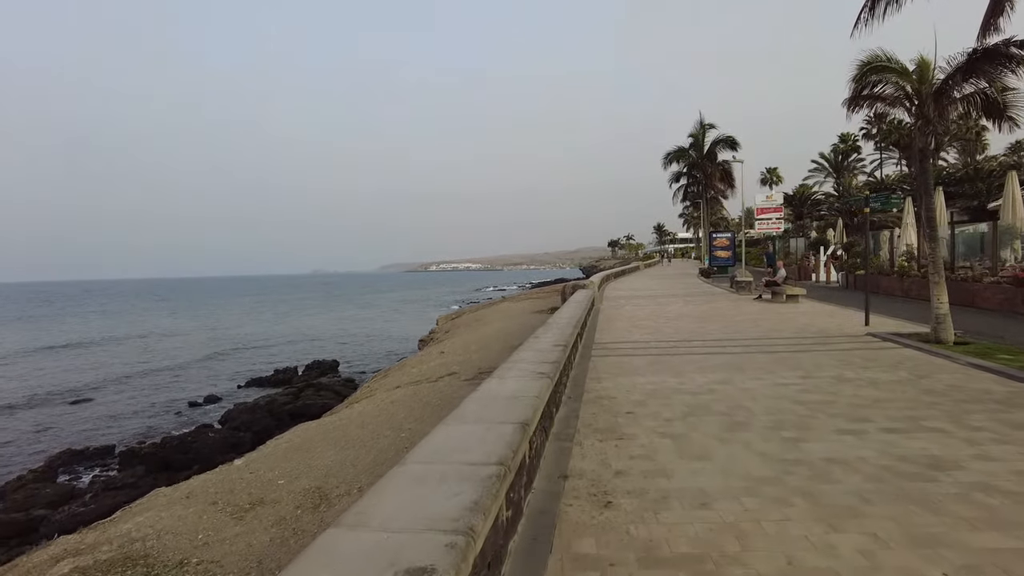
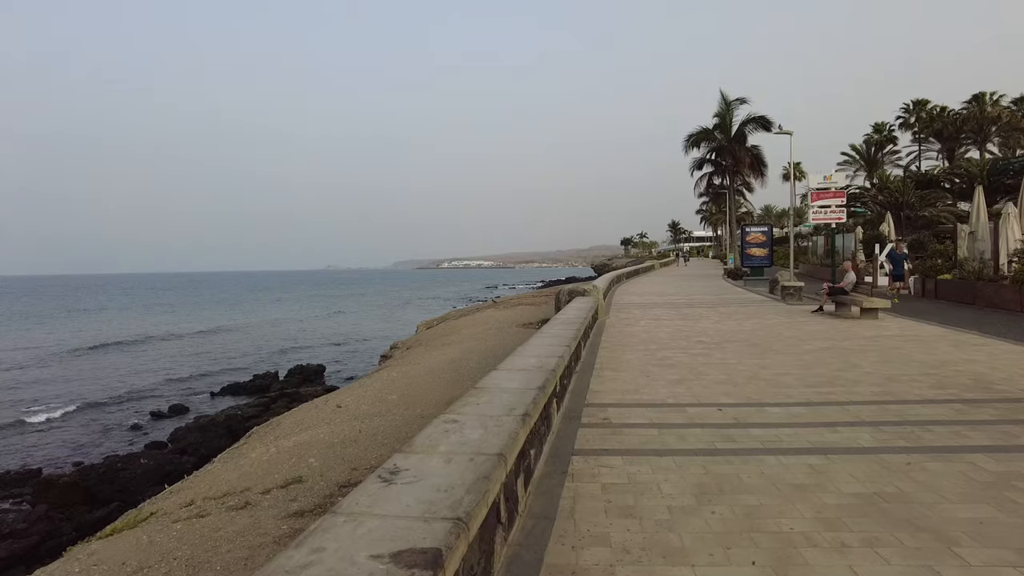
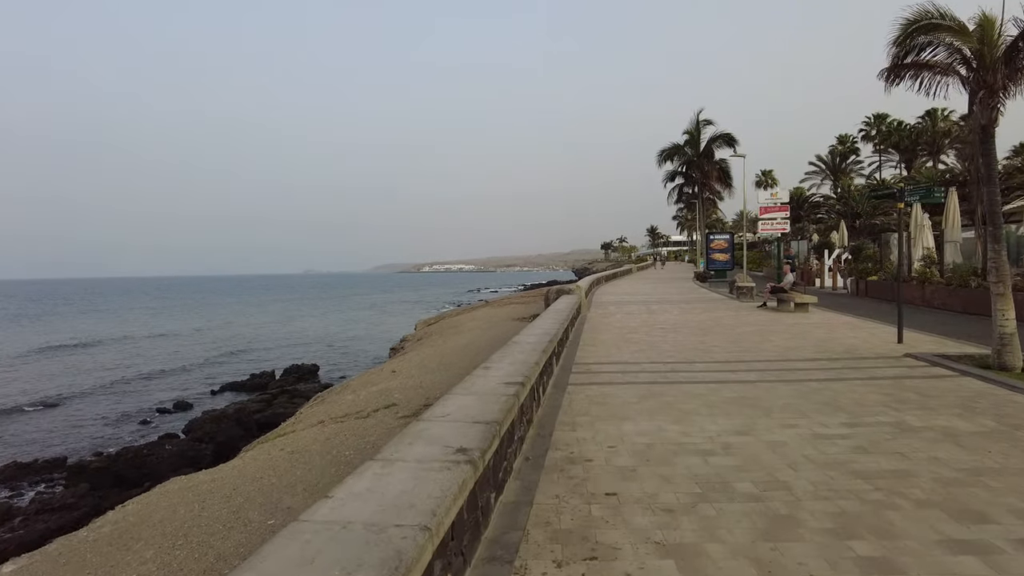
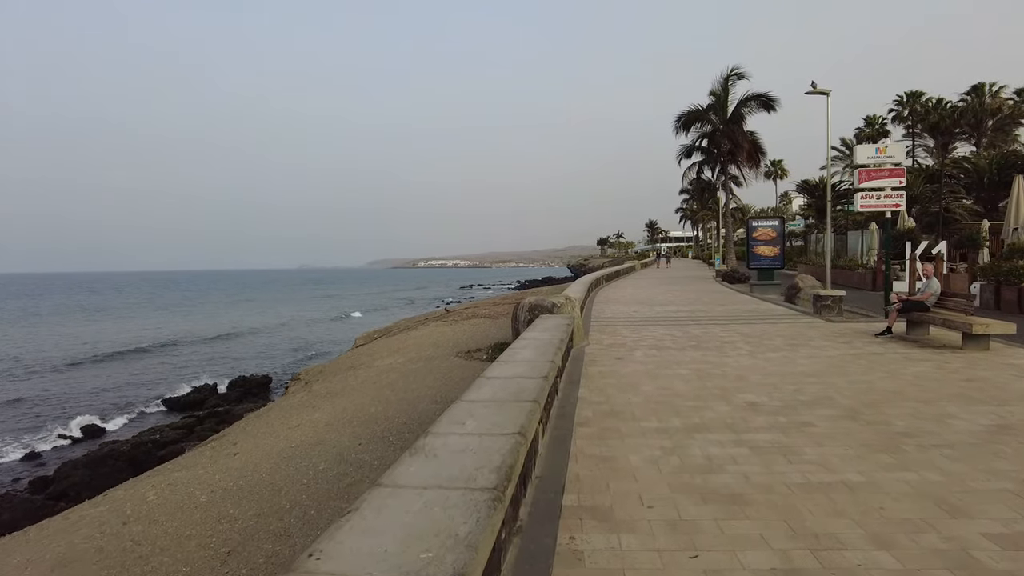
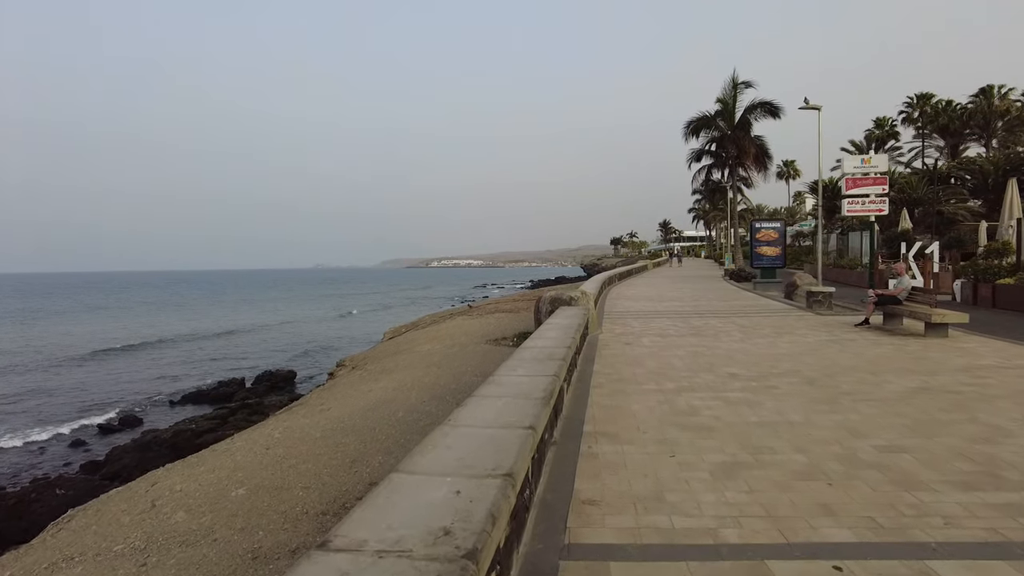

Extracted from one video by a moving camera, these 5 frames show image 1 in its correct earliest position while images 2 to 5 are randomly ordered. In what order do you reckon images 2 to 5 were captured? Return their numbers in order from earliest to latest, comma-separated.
3, 2, 5, 4
